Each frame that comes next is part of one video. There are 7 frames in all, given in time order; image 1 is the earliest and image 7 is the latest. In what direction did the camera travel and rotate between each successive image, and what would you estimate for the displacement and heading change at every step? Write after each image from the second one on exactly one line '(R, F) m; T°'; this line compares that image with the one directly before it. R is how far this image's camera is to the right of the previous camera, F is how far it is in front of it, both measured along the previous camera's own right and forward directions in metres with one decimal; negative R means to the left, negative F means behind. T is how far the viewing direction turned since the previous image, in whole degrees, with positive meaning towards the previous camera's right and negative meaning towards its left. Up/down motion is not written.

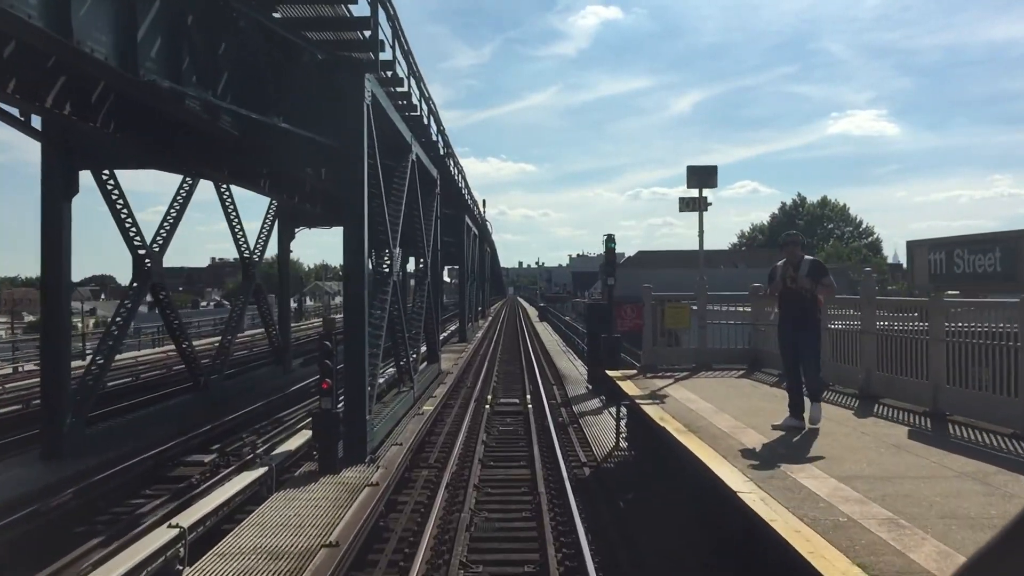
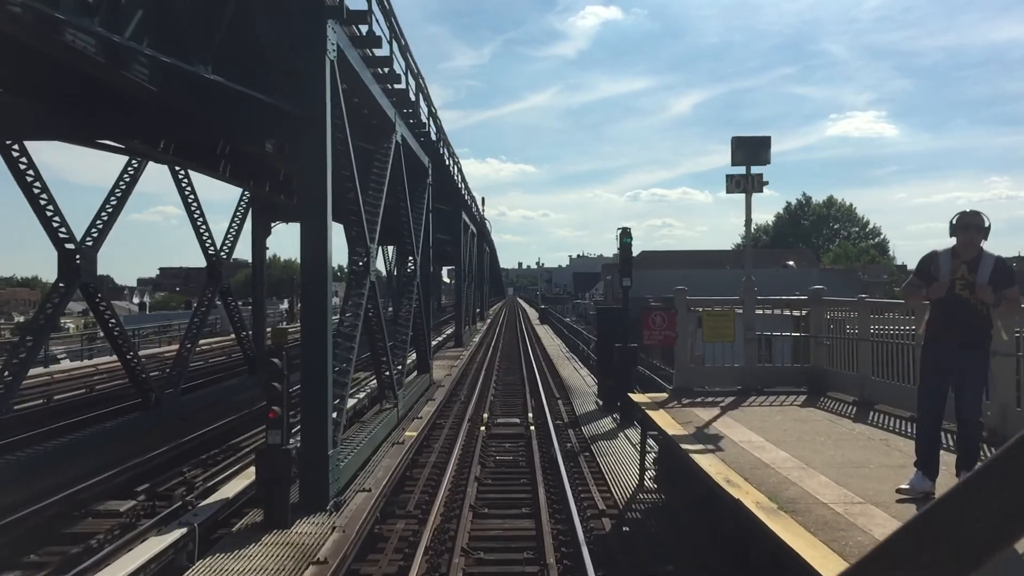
(0.0, +1.8) m; 0°
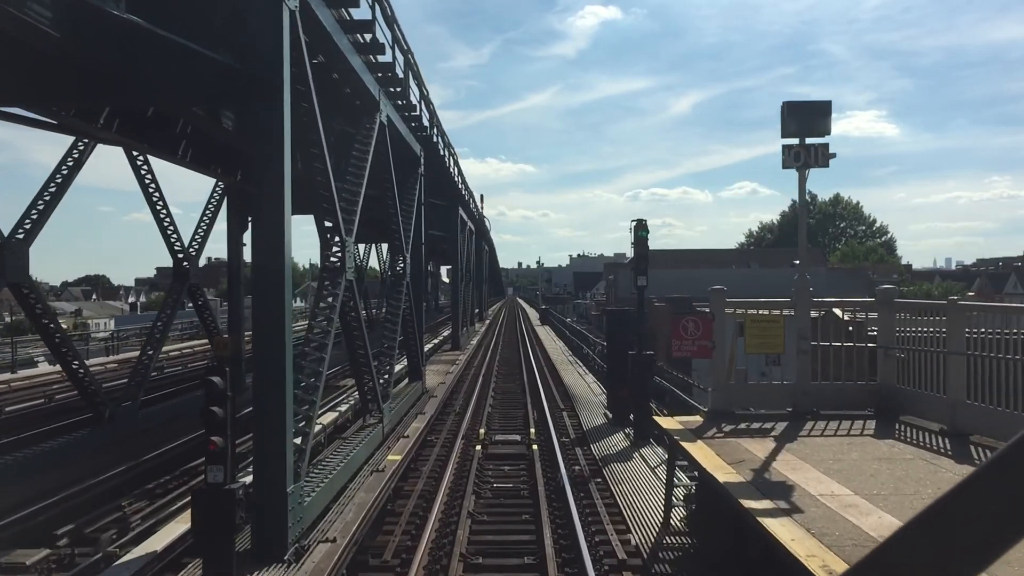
(0.0, +1.3) m; 0°
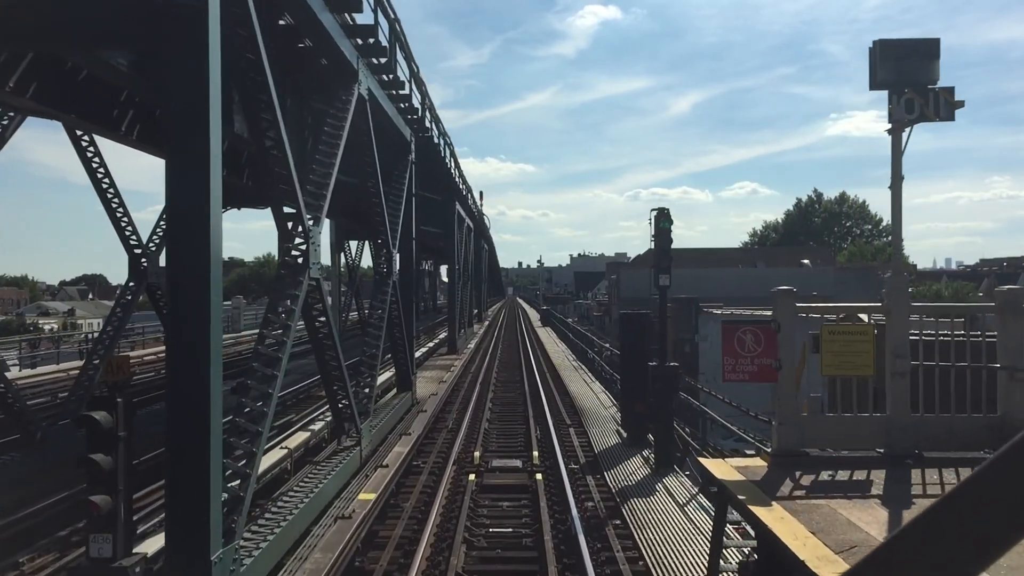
(0.0, +1.4) m; 0°
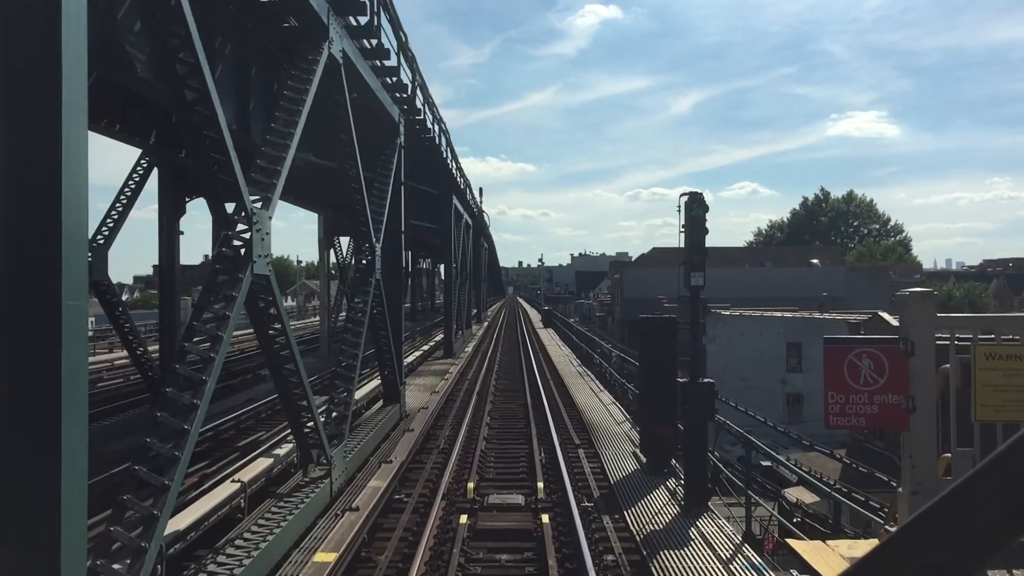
(0.0, +1.4) m; 0°
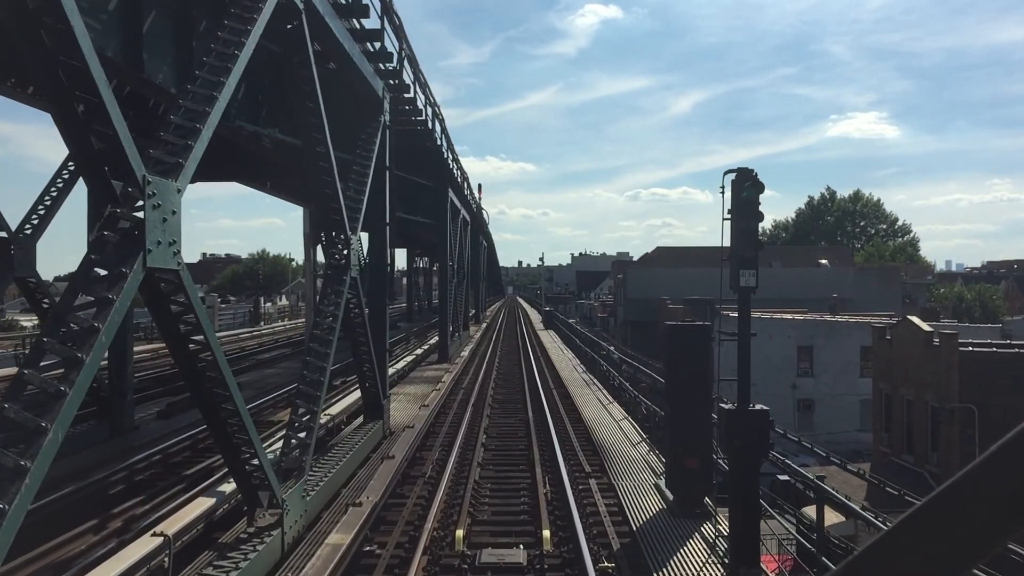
(0.0, +1.5) m; 0°
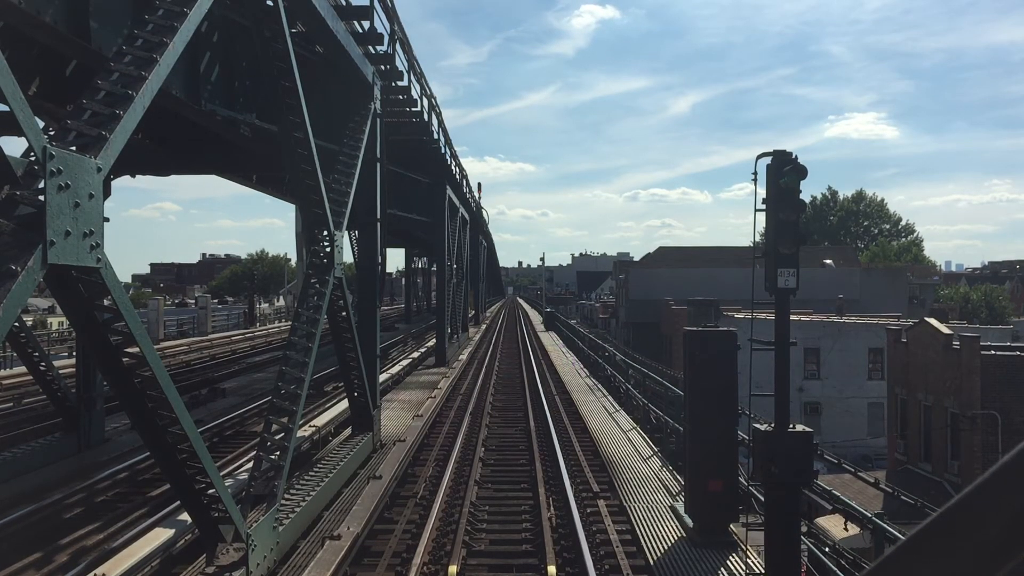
(0.0, +0.8) m; 0°
